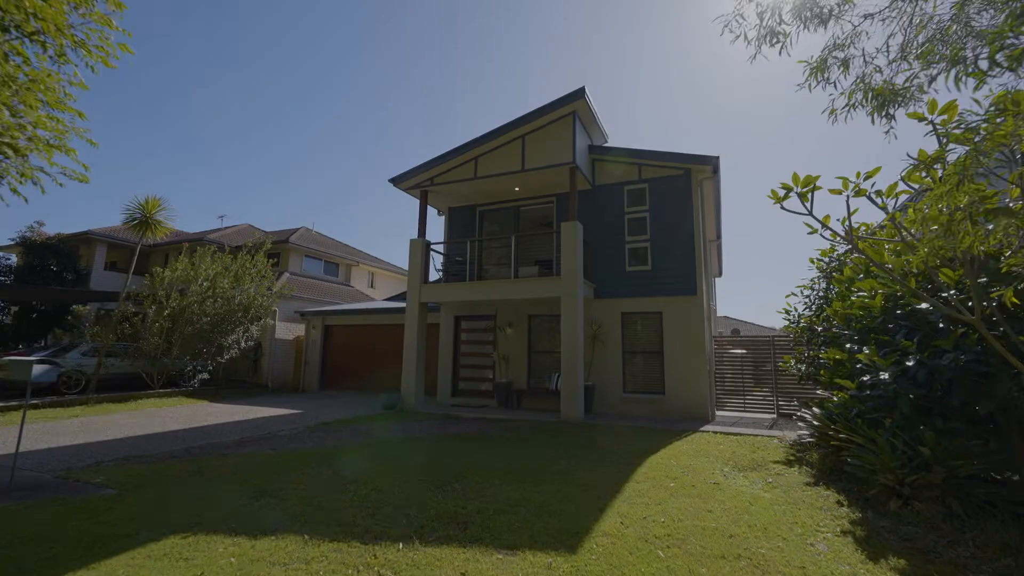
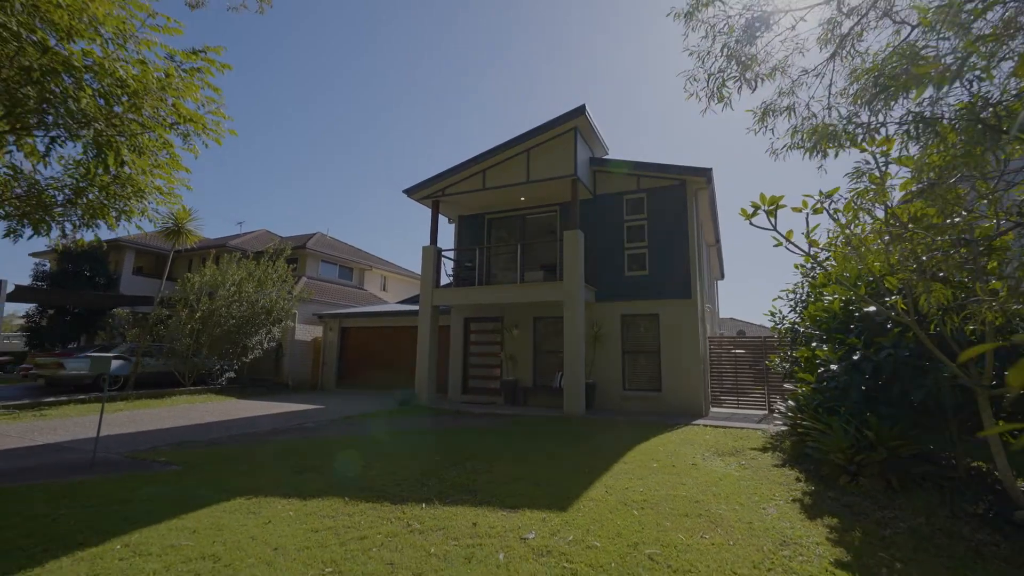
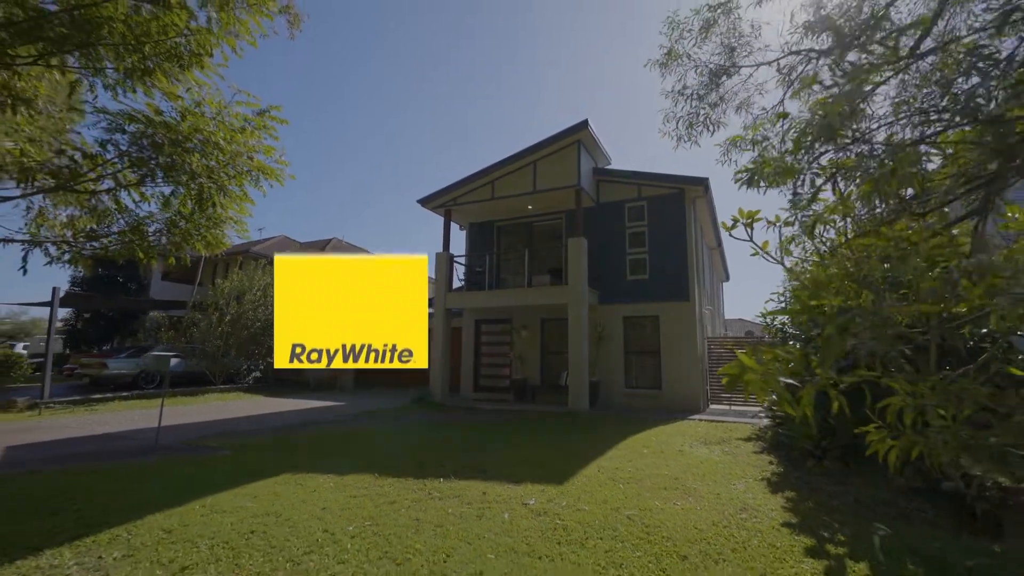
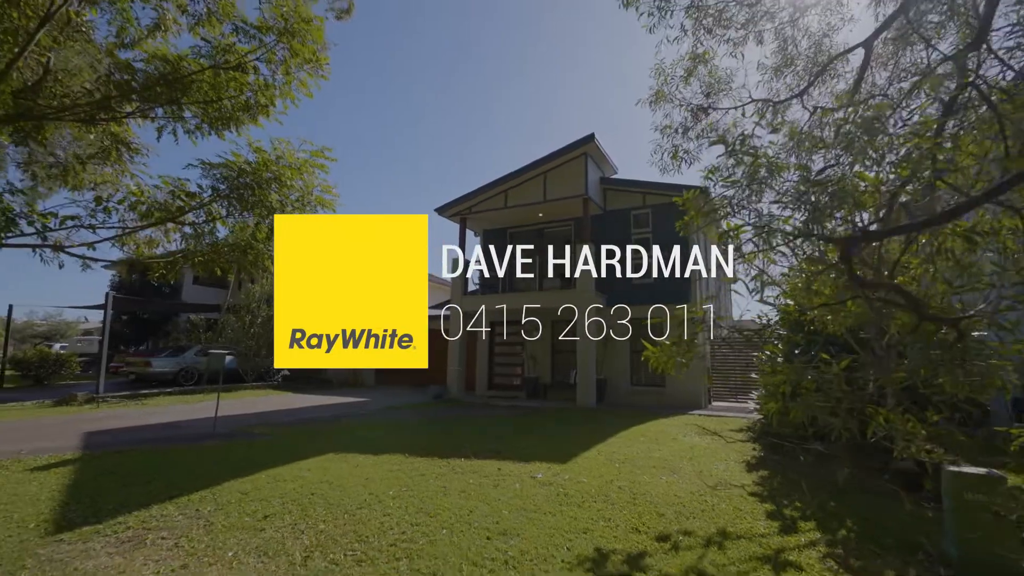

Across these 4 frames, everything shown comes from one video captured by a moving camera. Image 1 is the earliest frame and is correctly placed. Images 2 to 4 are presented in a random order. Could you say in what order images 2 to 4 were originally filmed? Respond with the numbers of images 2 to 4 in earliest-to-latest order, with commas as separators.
2, 3, 4
